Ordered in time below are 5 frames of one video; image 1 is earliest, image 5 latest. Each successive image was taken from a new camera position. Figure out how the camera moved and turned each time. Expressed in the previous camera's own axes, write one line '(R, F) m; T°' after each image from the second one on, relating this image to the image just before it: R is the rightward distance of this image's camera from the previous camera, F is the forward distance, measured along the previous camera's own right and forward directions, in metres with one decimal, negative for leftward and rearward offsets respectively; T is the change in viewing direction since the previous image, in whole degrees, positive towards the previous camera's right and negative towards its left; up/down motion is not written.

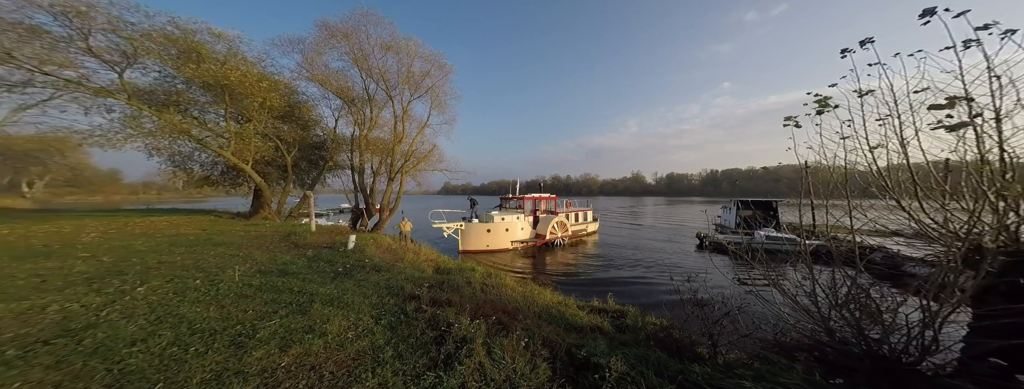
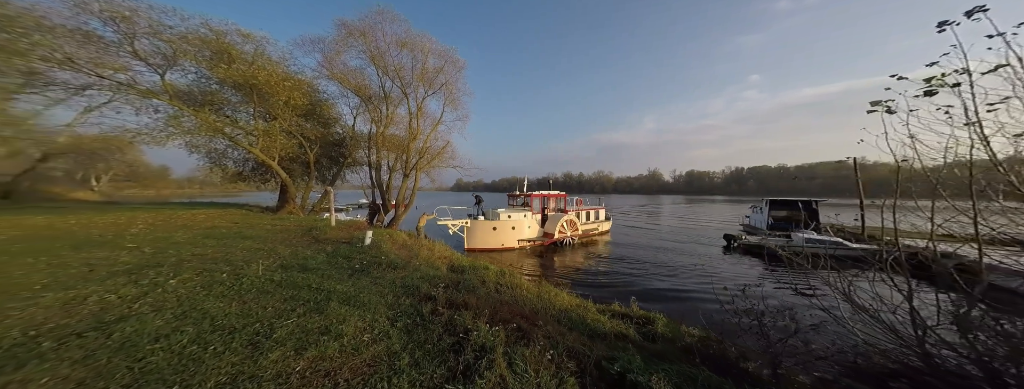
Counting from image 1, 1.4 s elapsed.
(-0.1, +0.2) m; -3°
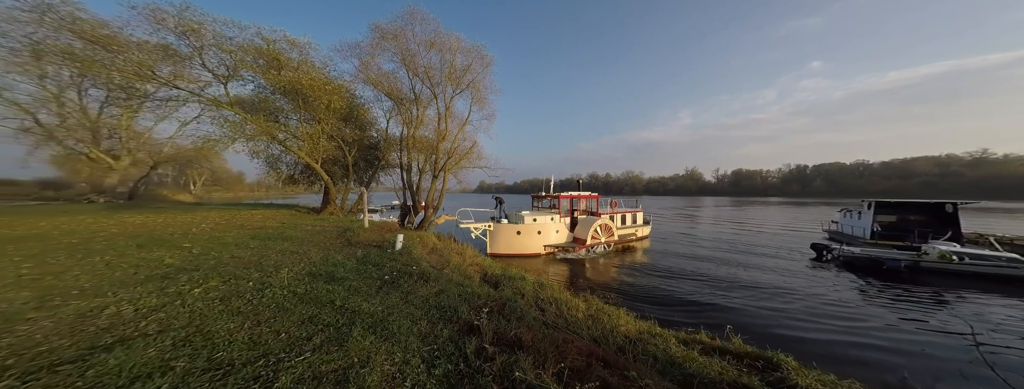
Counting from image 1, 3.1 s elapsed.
(-0.4, +1.1) m; -7°
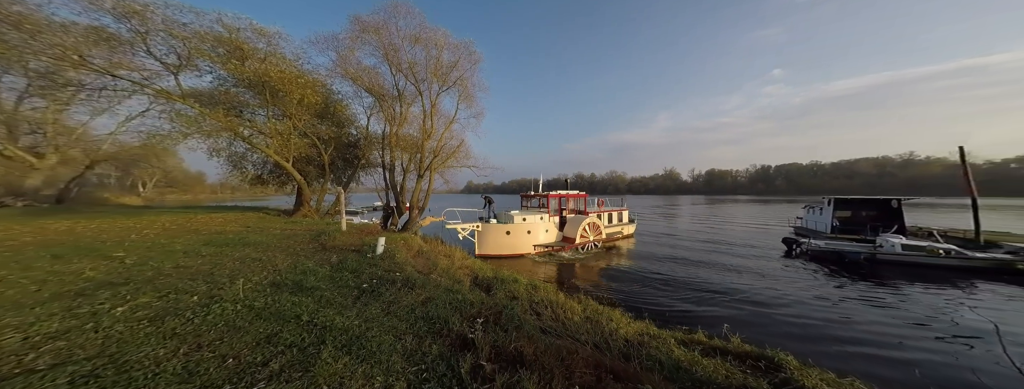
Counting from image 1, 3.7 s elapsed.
(-0.2, +0.4) m; +4°
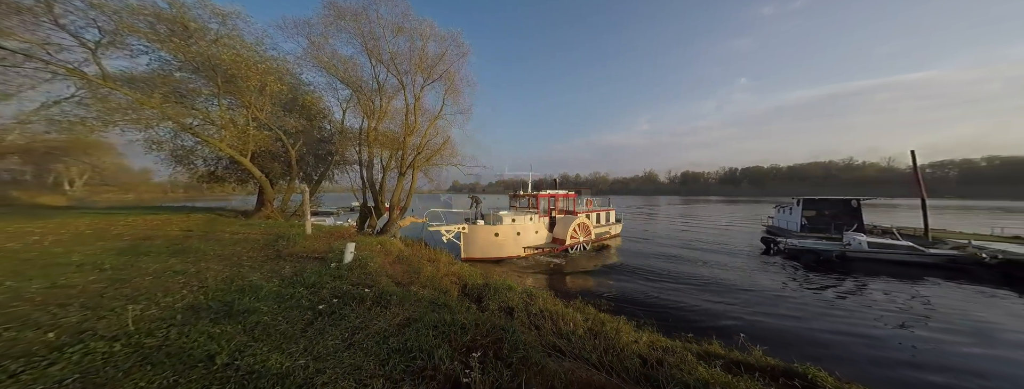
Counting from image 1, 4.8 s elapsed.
(-0.2, +0.9) m; +4°
